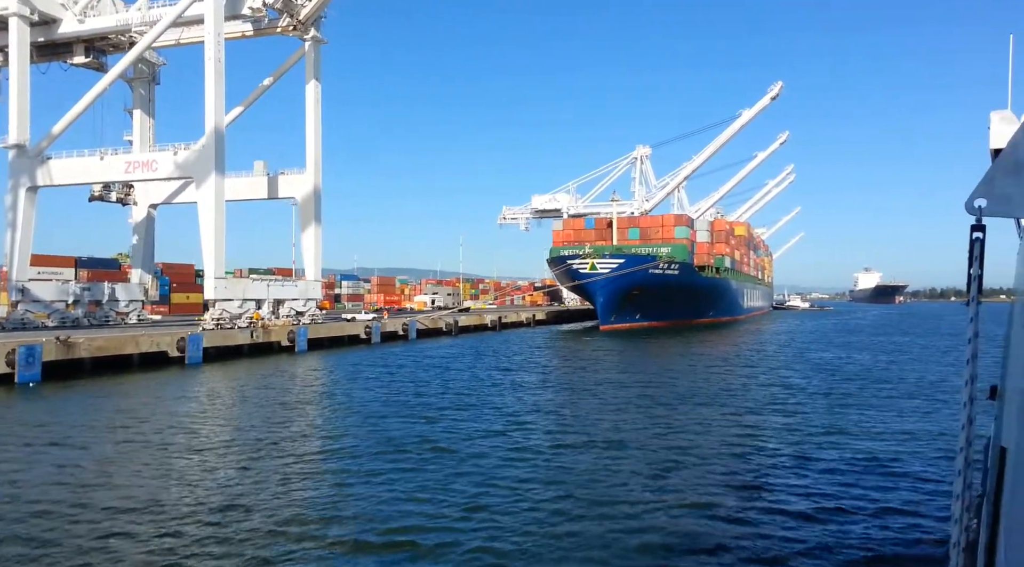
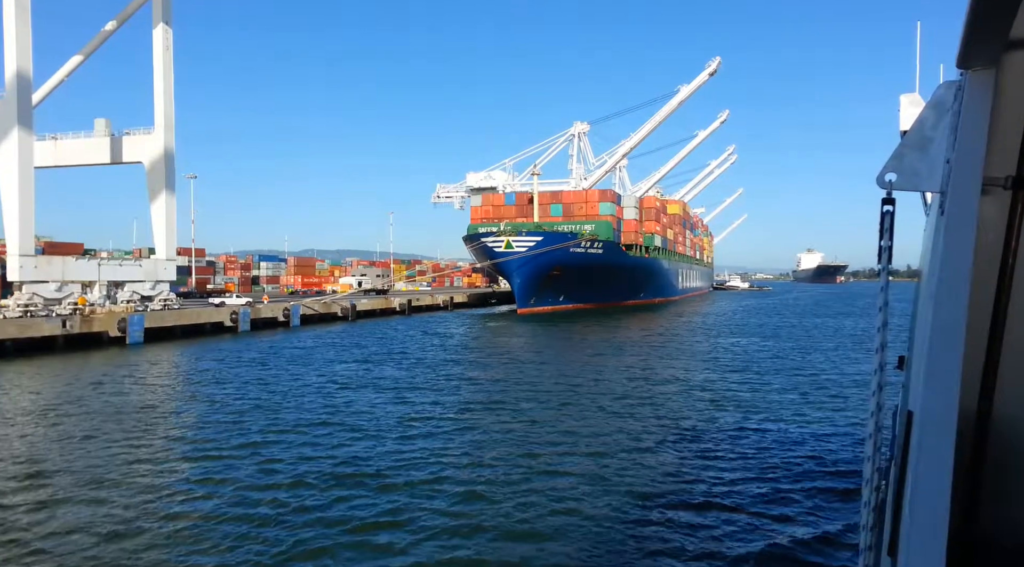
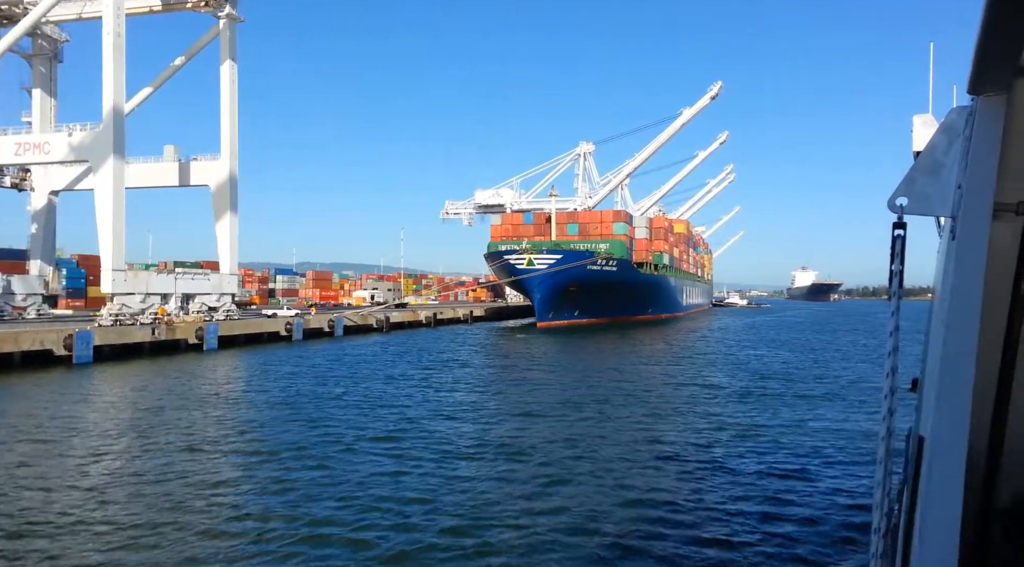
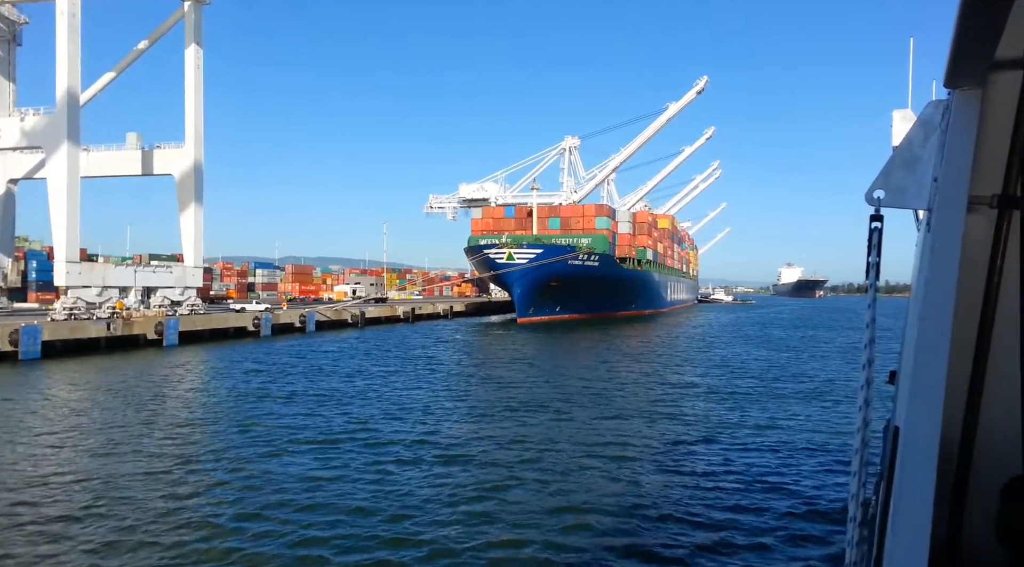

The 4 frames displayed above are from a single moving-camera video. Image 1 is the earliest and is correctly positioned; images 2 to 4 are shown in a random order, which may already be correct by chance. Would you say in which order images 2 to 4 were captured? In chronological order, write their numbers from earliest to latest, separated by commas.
3, 4, 2
